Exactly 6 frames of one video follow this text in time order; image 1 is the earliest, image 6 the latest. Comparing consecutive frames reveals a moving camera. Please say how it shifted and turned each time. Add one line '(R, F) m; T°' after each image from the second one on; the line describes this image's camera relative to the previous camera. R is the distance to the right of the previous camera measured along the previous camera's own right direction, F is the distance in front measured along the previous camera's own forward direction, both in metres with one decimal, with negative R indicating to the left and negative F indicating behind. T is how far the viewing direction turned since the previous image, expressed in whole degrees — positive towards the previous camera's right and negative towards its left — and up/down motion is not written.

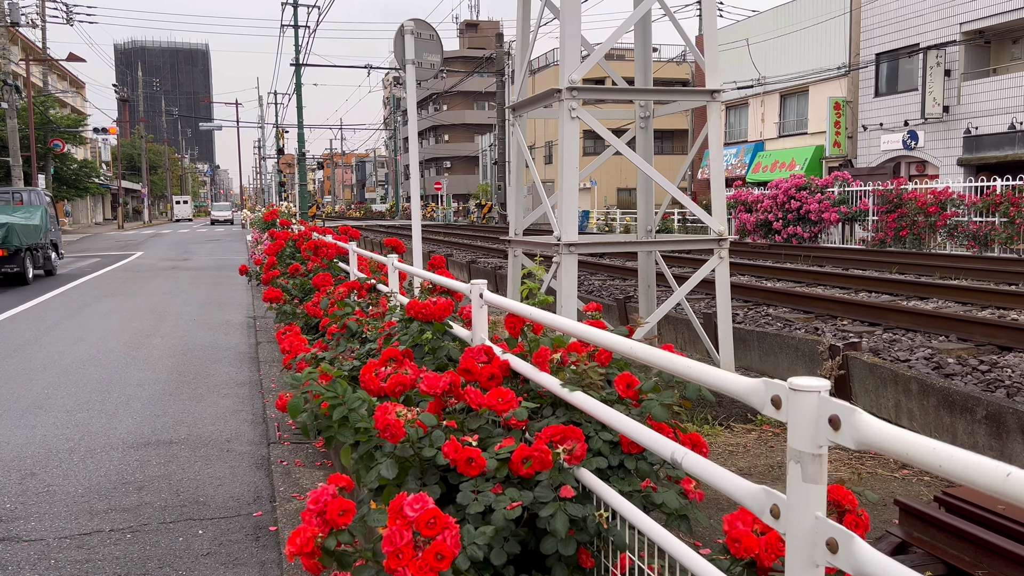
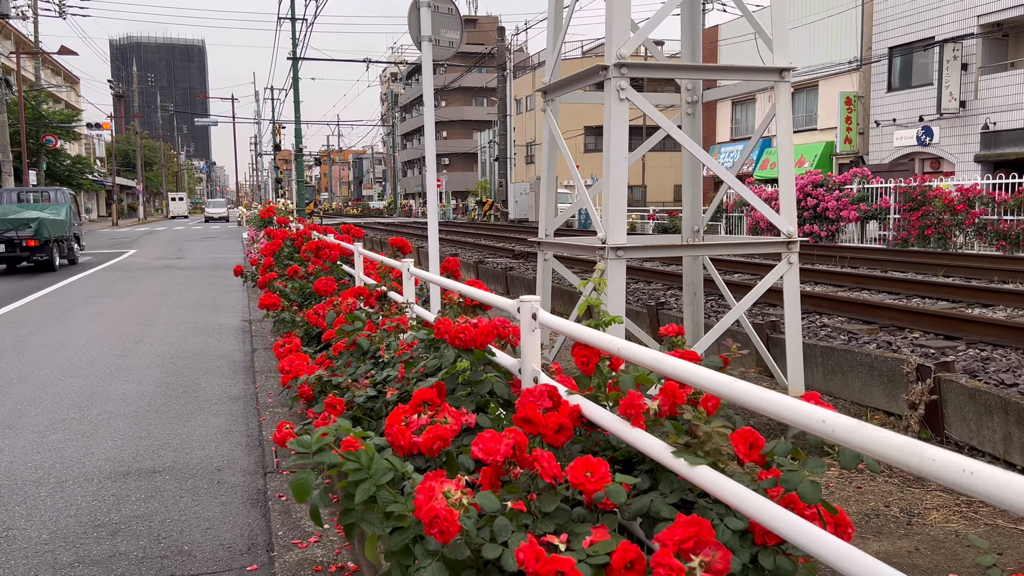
(-0.2, +0.7) m; 0°
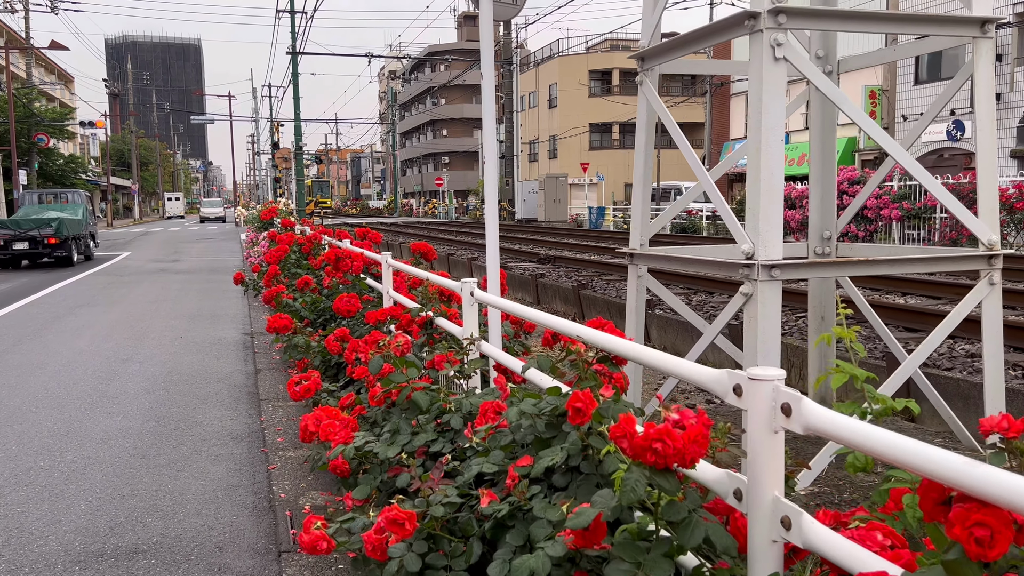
(-0.4, +1.1) m; 0°
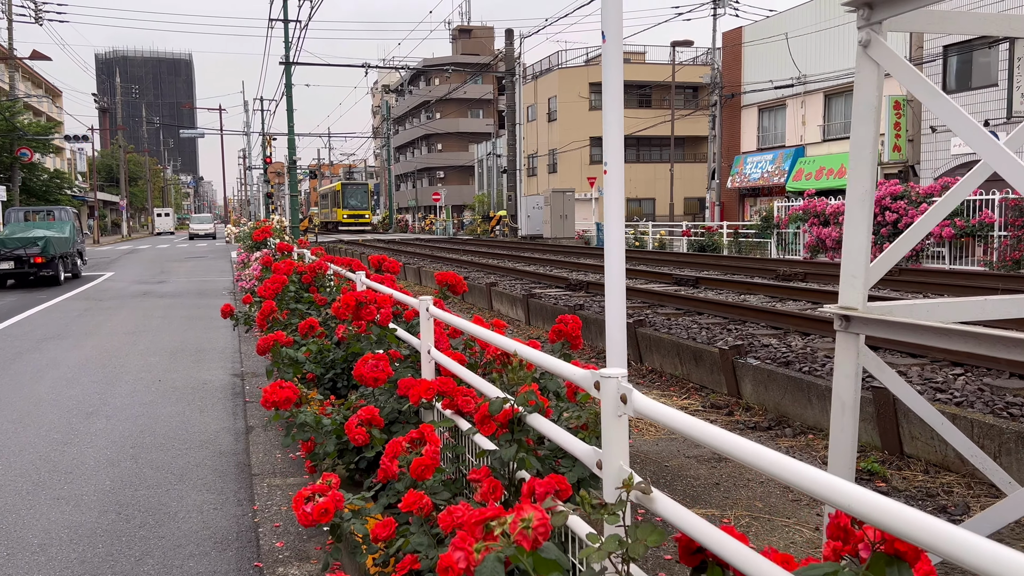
(-0.4, +1.4) m; +1°
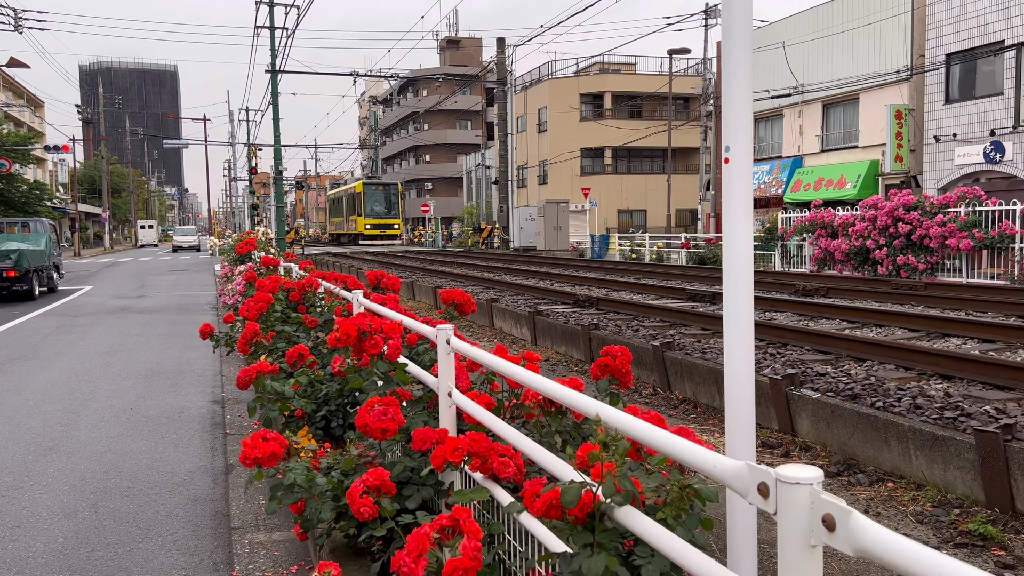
(-0.2, +0.7) m; +1°
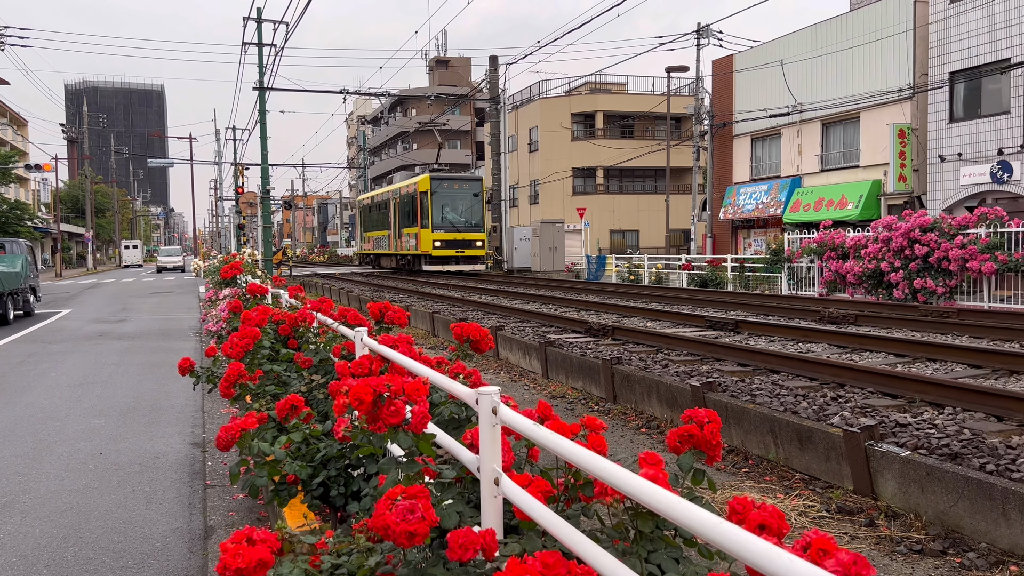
(-0.2, +0.7) m; +1°
